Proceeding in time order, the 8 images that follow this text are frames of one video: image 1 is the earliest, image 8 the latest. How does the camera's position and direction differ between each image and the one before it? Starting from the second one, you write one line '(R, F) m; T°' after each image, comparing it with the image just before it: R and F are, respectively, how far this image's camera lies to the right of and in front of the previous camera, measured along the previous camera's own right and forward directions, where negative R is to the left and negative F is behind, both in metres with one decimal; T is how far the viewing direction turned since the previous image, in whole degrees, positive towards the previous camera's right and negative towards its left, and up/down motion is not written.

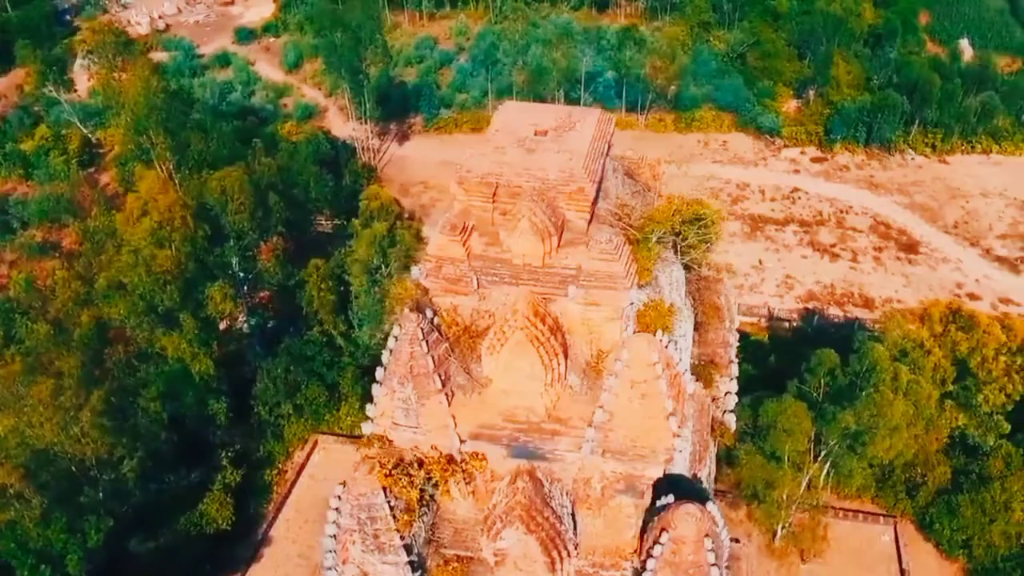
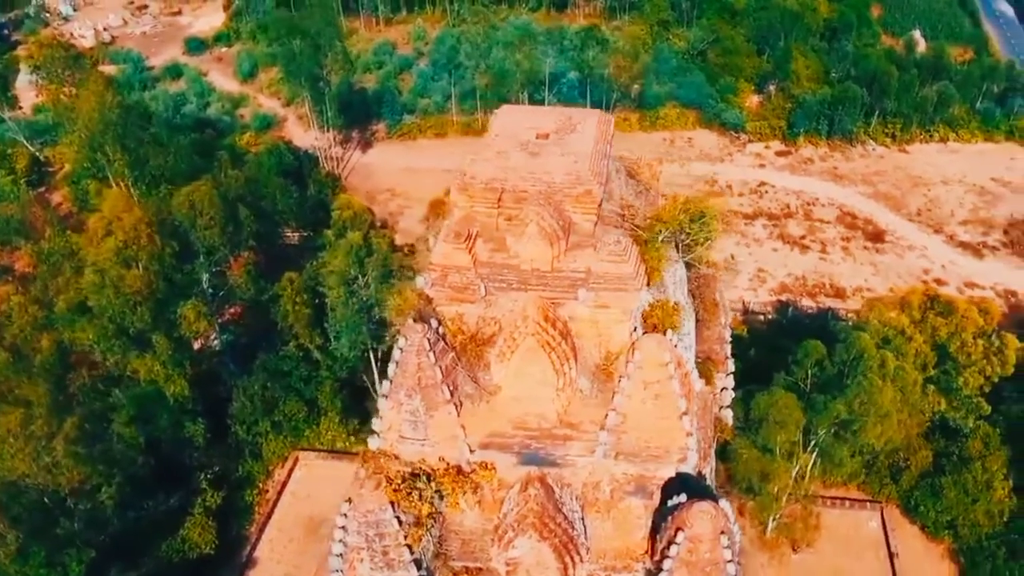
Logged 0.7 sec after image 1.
(-0.8, +0.1) m; +3°
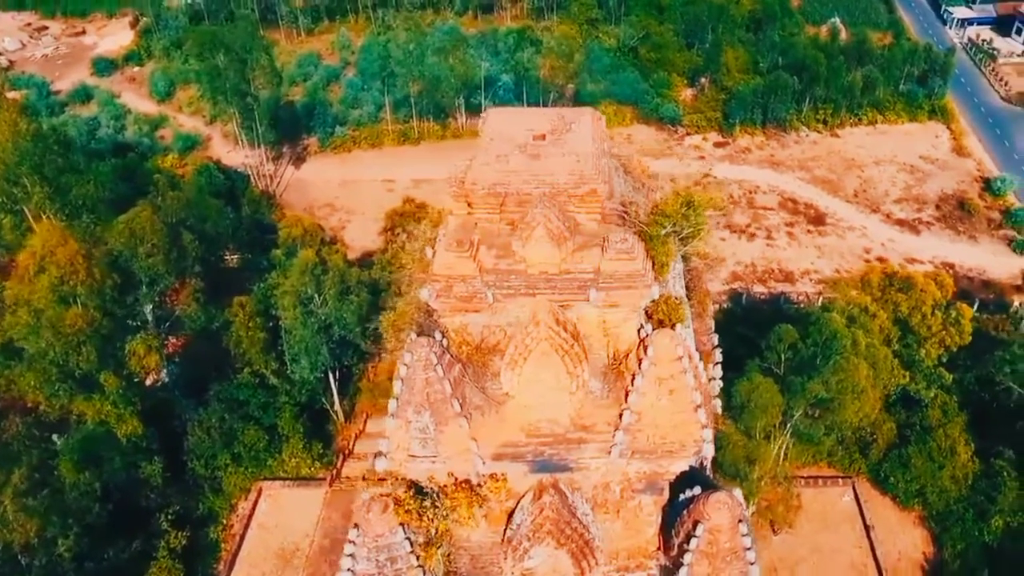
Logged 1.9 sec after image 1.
(-1.2, +0.3) m; +6°
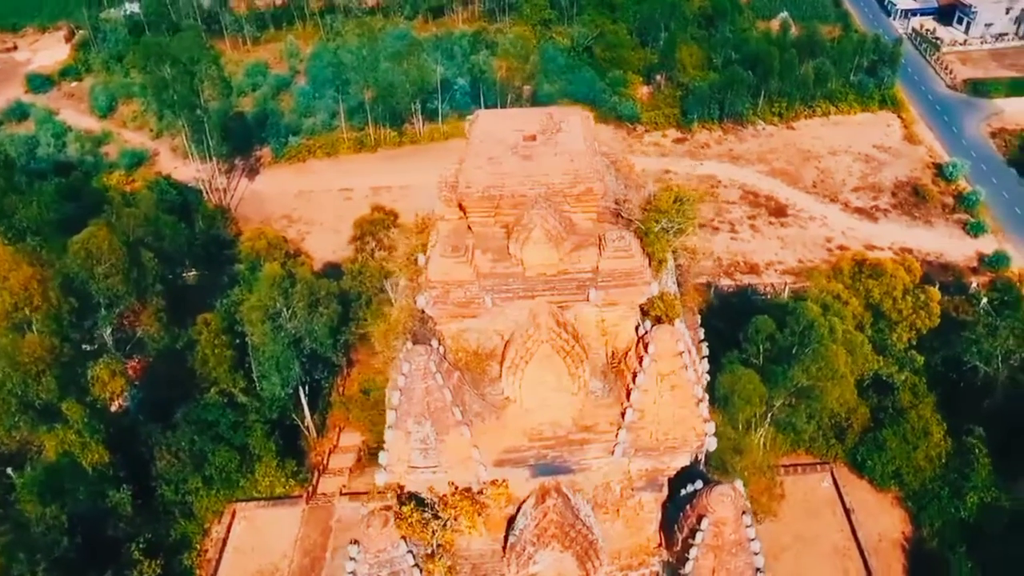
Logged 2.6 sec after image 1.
(-0.7, +0.2) m; +4°
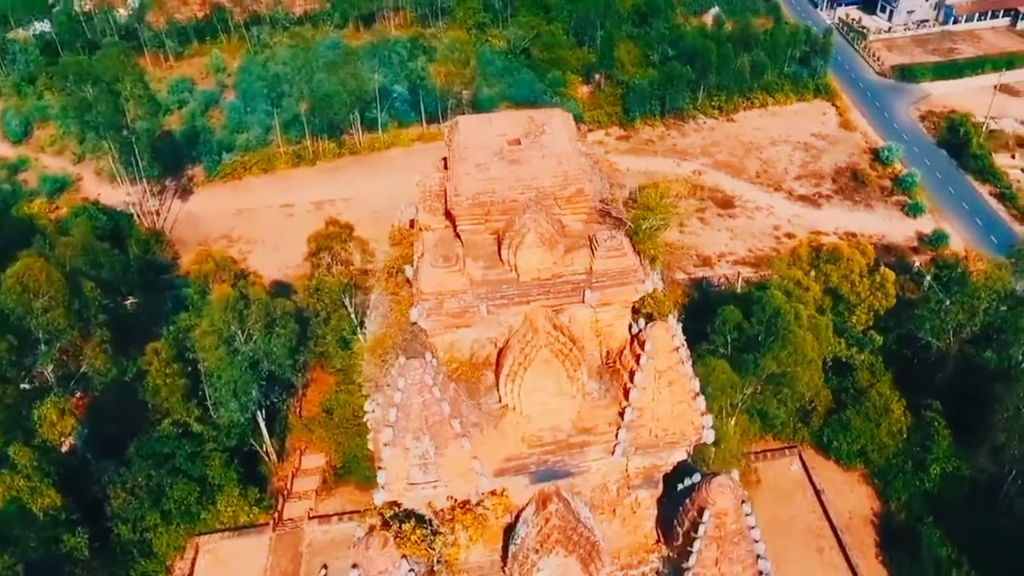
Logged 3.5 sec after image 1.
(-0.8, +0.2) m; +5°
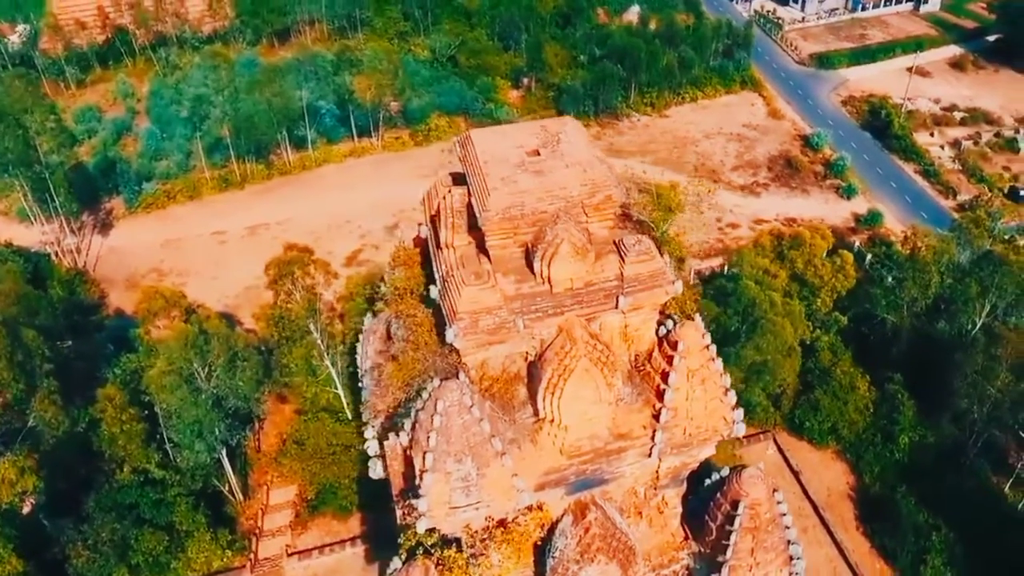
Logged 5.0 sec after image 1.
(-1.6, +0.3) m; +7°
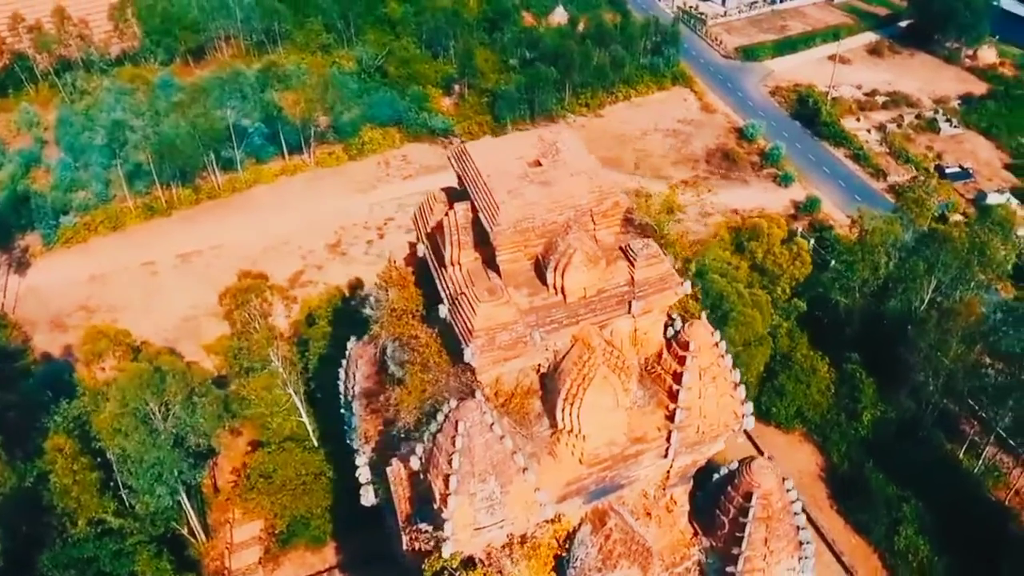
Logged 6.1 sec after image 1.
(-1.2, +0.3) m; +6°
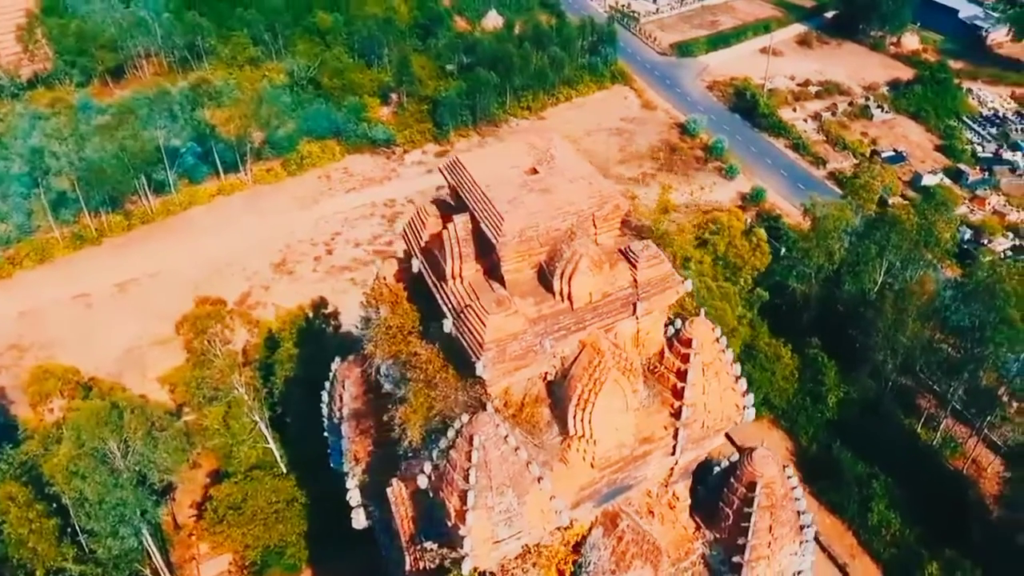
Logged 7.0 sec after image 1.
(-0.9, +0.3) m; +5°
